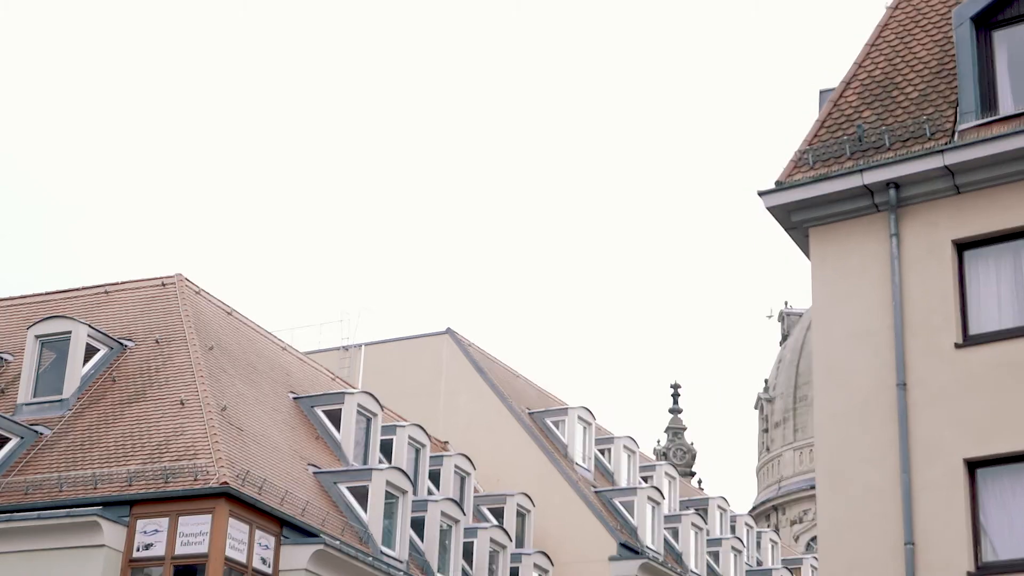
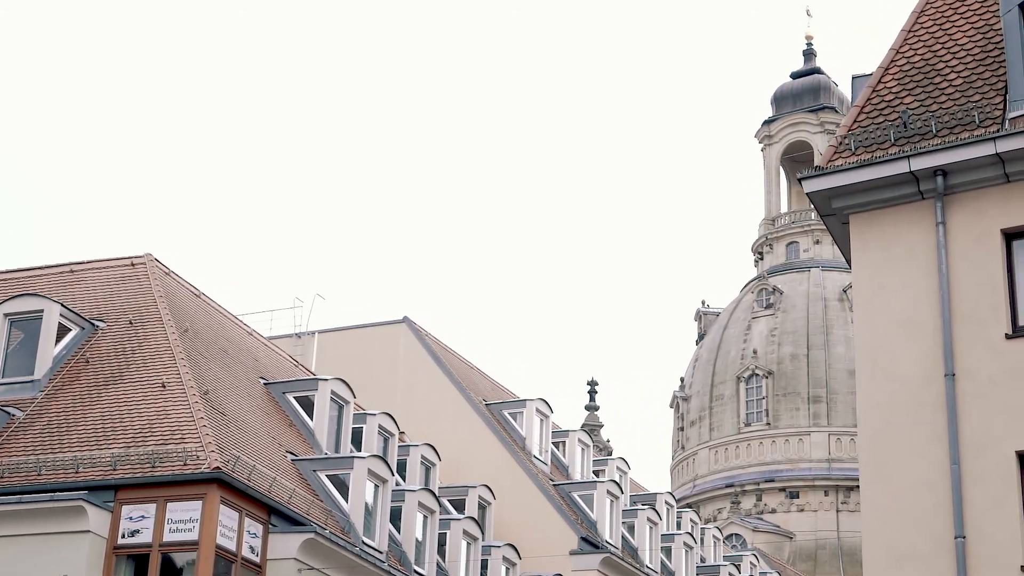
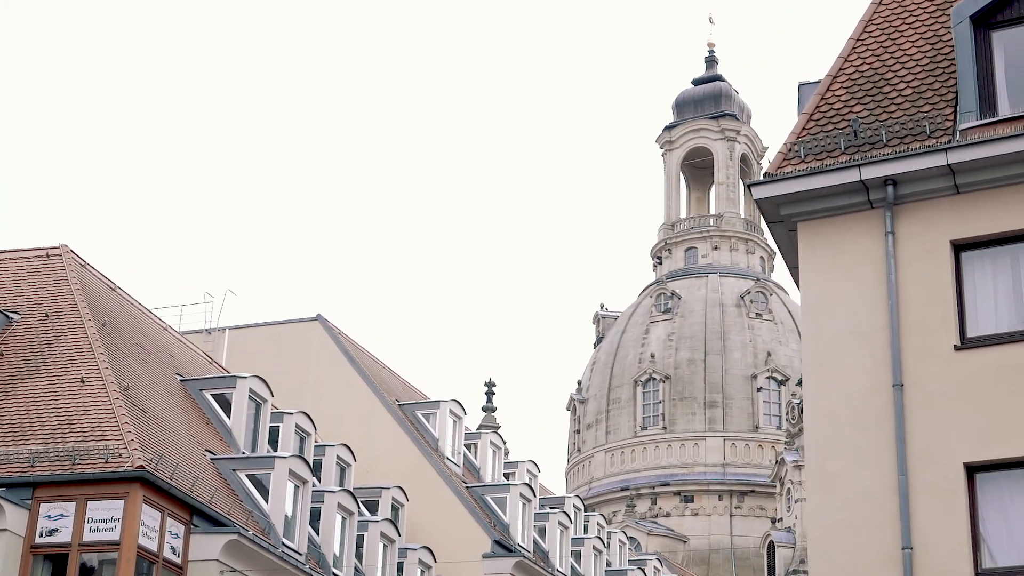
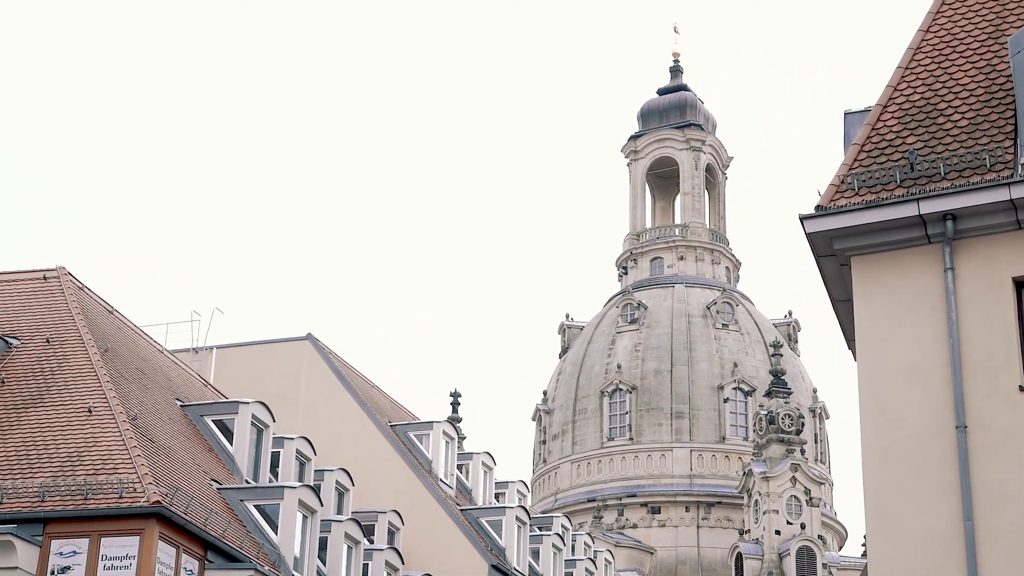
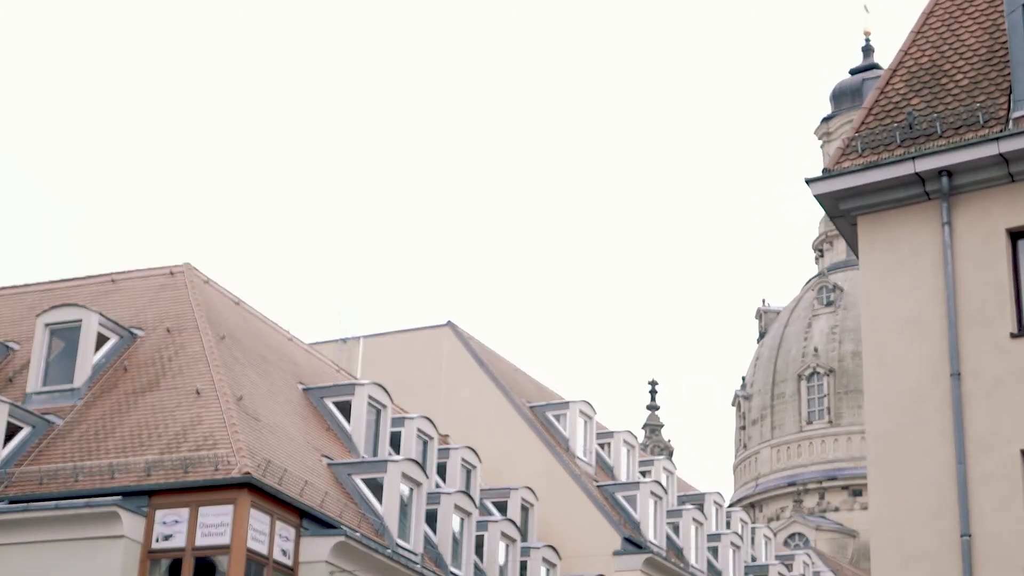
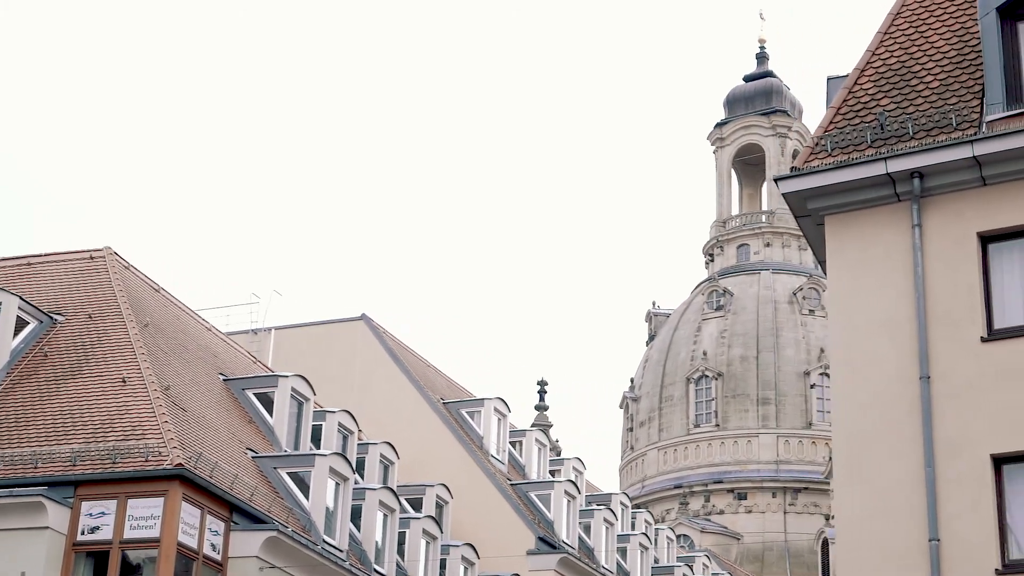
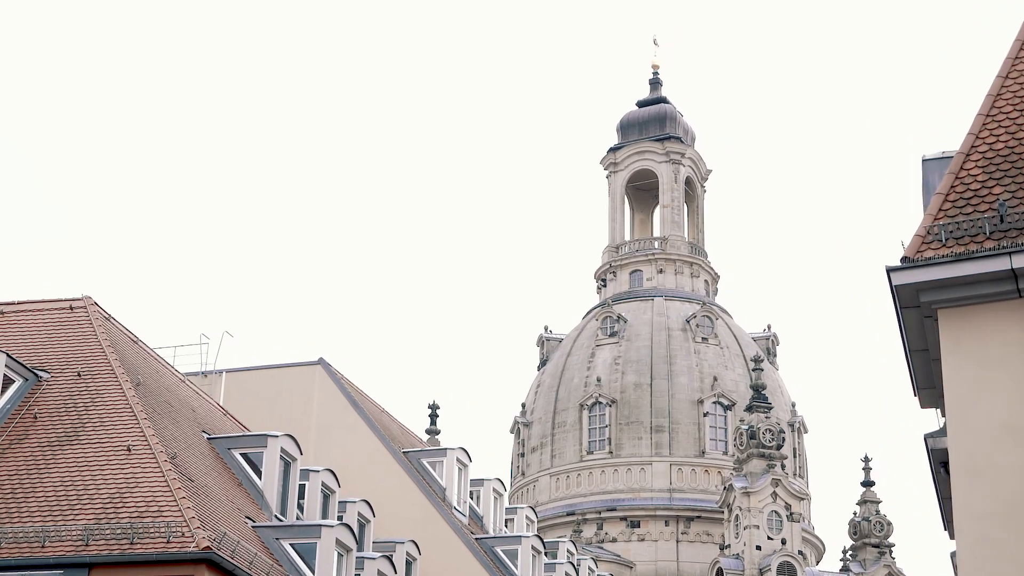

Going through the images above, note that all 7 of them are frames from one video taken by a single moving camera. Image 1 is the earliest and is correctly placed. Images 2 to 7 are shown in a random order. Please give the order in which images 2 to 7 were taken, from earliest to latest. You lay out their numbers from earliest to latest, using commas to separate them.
5, 2, 6, 3, 4, 7
